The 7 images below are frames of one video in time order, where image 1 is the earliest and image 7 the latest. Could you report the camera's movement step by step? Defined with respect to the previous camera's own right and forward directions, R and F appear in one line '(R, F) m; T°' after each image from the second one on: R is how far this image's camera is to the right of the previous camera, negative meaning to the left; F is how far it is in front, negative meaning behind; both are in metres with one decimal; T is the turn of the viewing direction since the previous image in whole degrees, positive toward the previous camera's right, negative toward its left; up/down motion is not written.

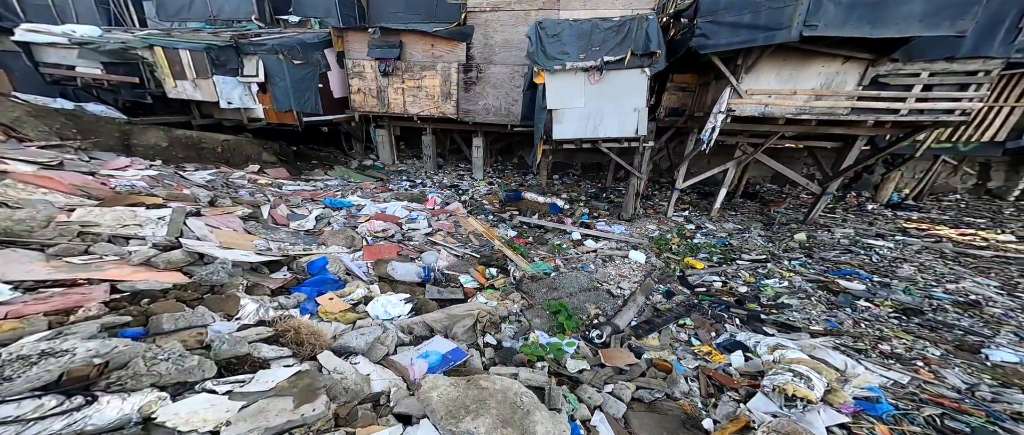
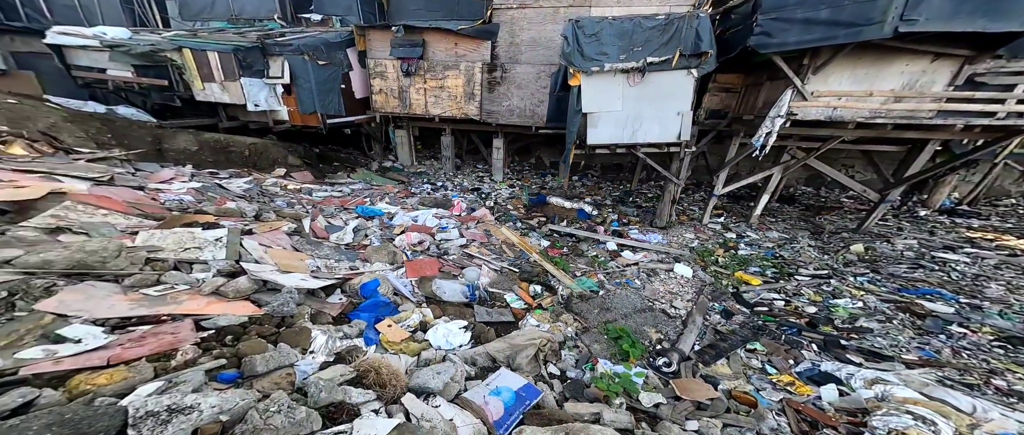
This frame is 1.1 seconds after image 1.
(-0.5, +0.2) m; 0°
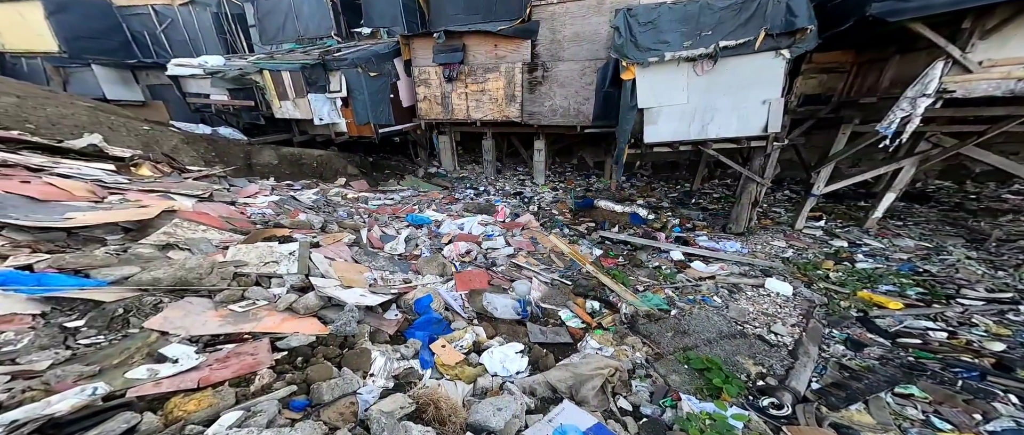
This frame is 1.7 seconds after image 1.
(-0.1, +0.3) m; -7°
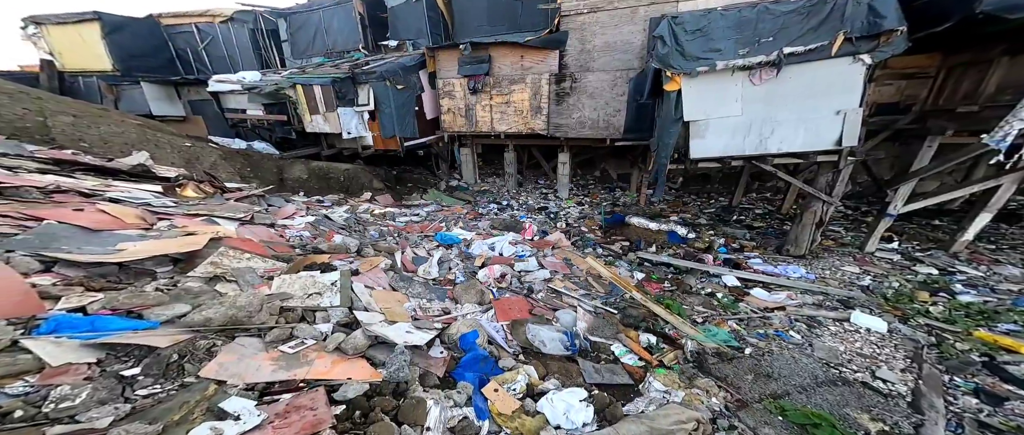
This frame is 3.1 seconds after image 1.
(-0.3, +0.2) m; -1°
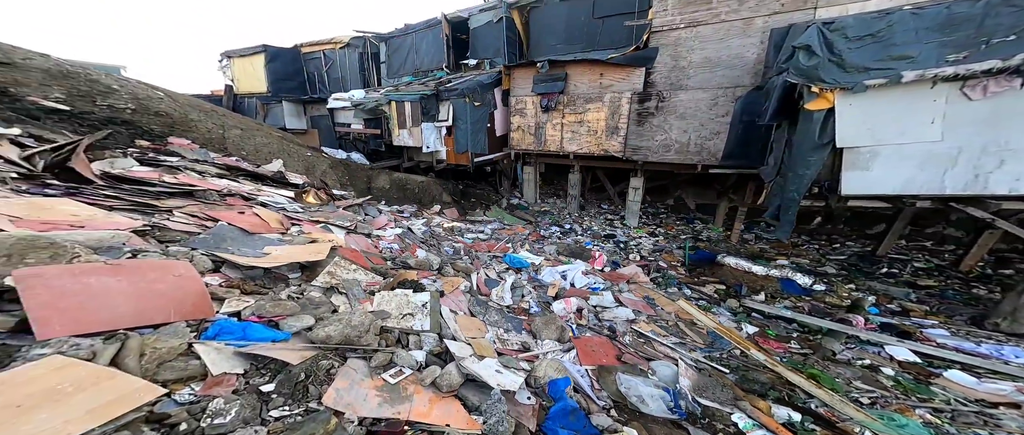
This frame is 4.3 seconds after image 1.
(-0.4, +0.2) m; -9°
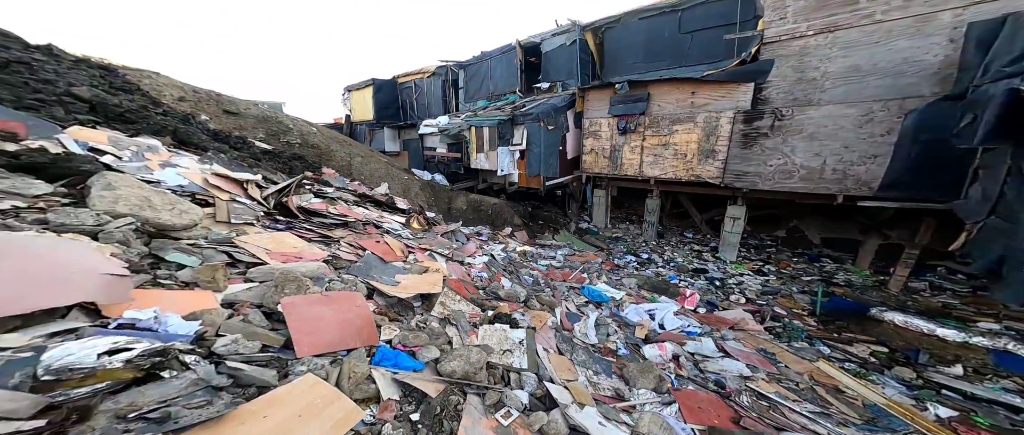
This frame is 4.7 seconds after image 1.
(-0.4, -0.1) m; -10°
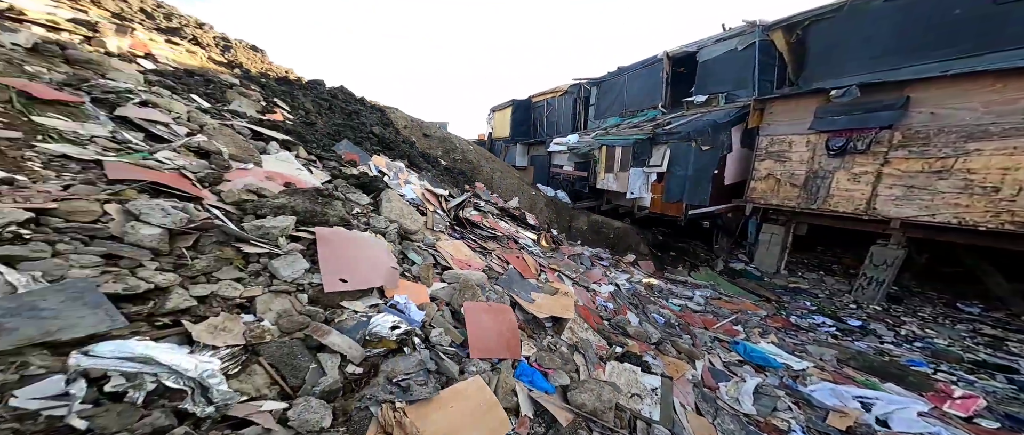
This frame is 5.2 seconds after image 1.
(-0.3, 0.0) m; -18°
